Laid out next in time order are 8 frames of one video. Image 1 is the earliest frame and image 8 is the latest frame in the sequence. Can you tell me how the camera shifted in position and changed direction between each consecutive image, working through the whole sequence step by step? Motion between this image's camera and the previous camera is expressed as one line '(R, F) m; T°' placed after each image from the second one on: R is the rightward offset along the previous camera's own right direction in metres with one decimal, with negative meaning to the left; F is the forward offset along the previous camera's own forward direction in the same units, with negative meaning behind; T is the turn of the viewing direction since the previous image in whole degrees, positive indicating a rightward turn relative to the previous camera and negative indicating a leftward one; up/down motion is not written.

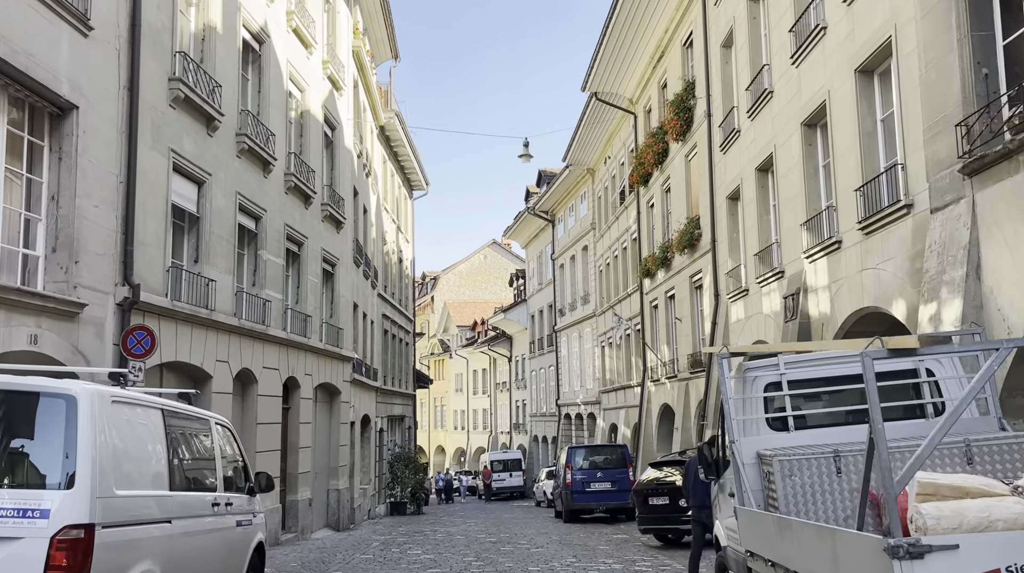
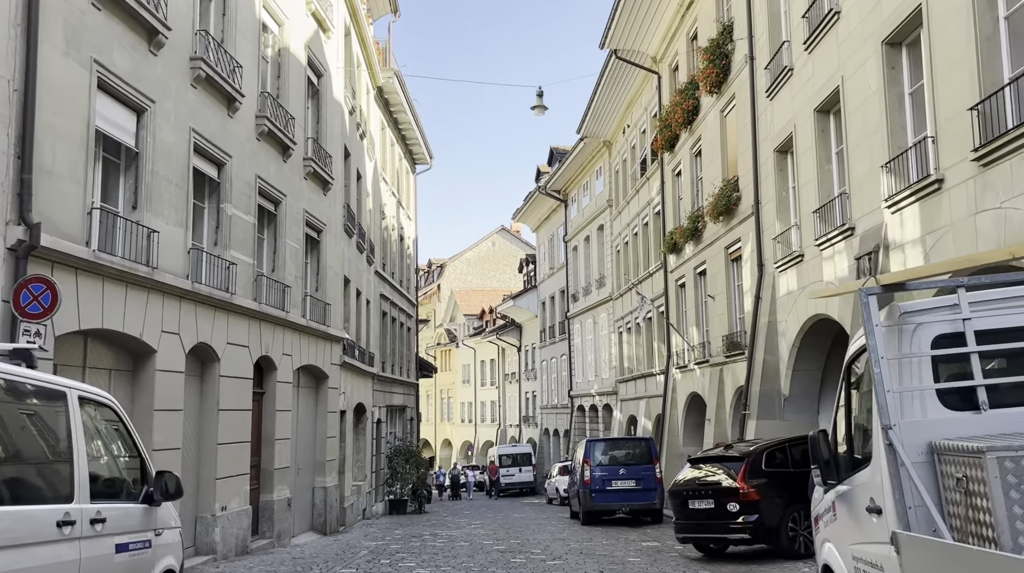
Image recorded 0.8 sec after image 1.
(-0.1, +2.9) m; -1°
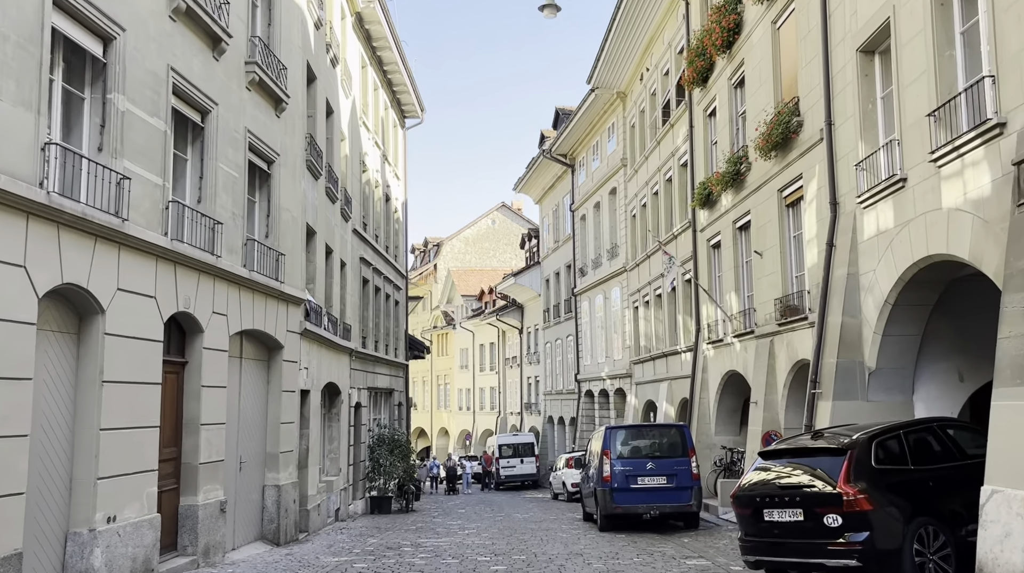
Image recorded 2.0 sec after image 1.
(0.0, +4.2) m; 0°
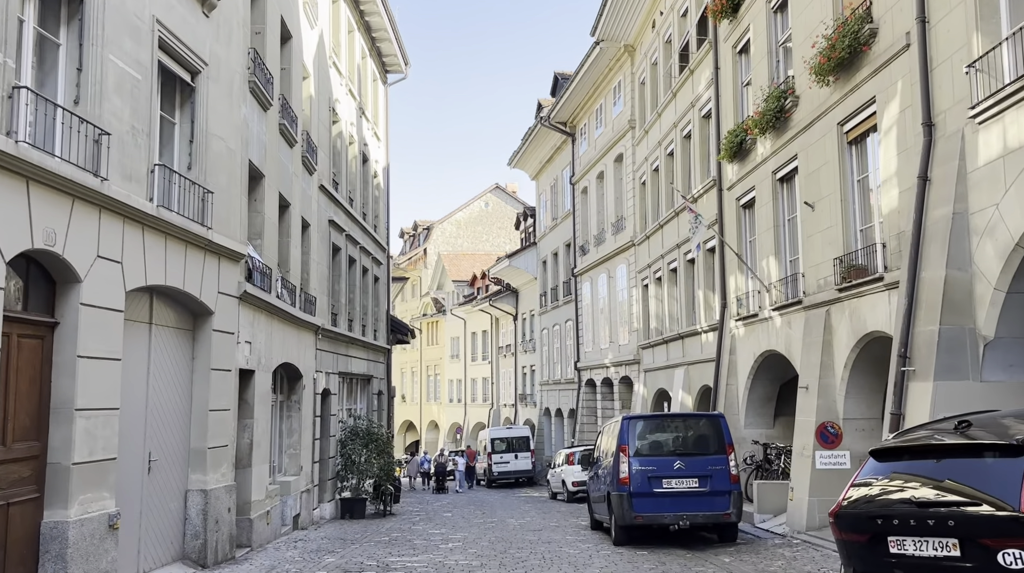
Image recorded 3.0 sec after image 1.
(0.0, +3.6) m; 0°
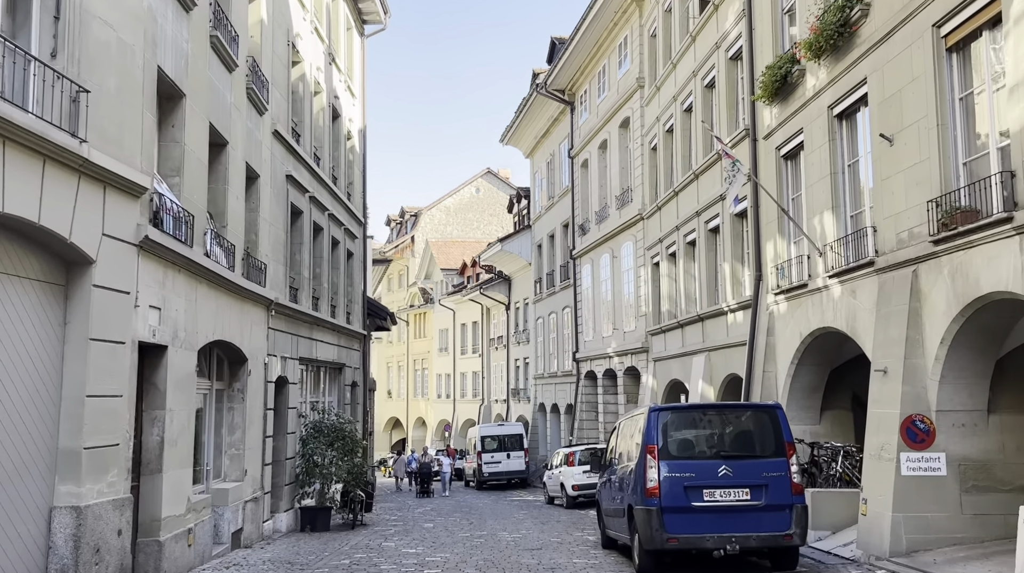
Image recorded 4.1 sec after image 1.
(0.0, +3.5) m; +1°
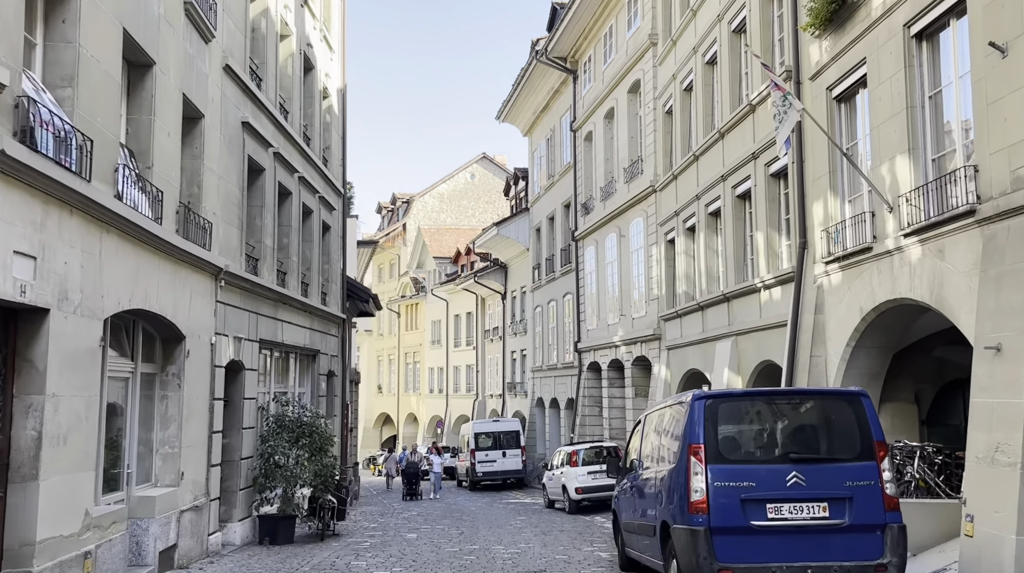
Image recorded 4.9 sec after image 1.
(0.0, +2.8) m; 0°
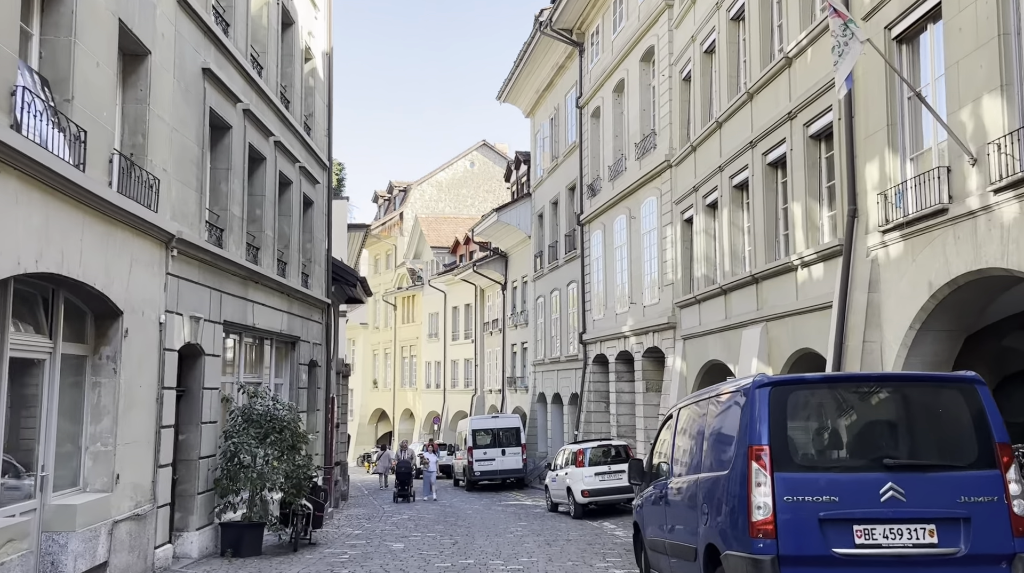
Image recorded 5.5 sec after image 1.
(0.0, +2.1) m; 0°
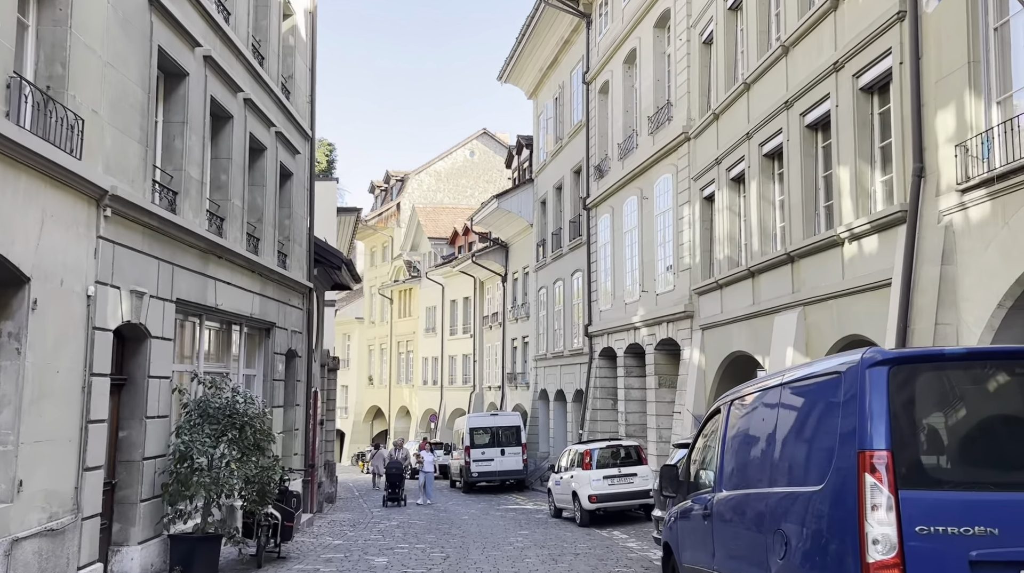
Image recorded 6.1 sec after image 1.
(0.0, +2.0) m; 0°
